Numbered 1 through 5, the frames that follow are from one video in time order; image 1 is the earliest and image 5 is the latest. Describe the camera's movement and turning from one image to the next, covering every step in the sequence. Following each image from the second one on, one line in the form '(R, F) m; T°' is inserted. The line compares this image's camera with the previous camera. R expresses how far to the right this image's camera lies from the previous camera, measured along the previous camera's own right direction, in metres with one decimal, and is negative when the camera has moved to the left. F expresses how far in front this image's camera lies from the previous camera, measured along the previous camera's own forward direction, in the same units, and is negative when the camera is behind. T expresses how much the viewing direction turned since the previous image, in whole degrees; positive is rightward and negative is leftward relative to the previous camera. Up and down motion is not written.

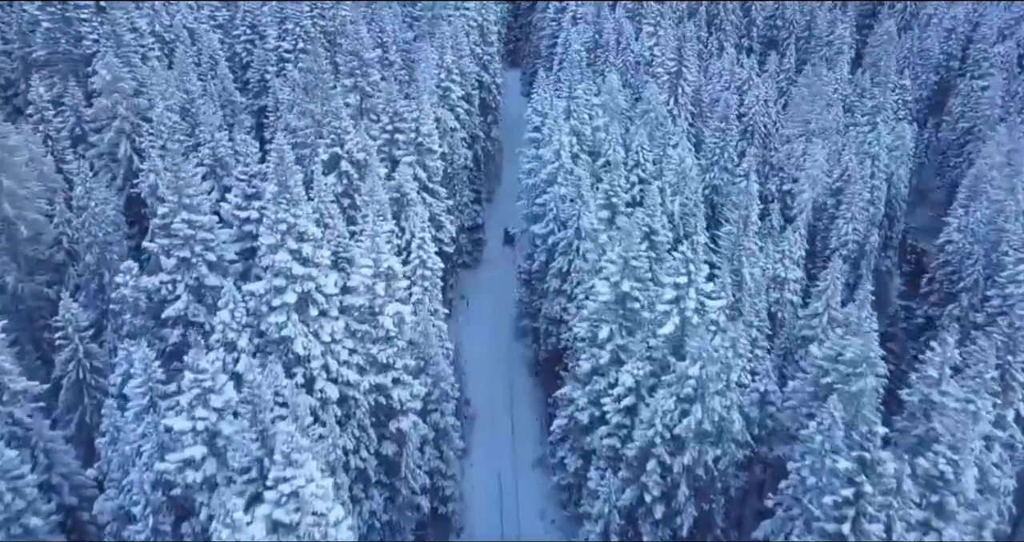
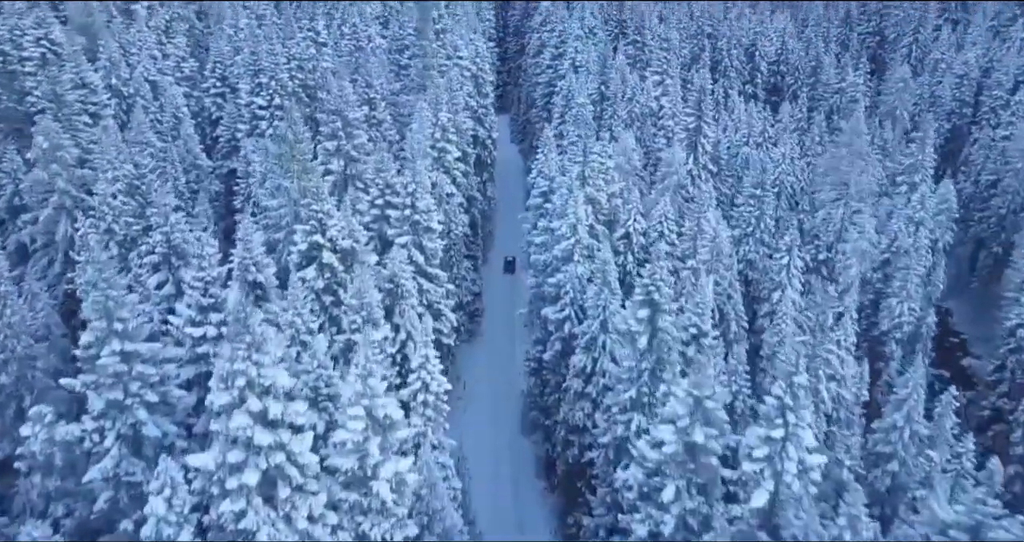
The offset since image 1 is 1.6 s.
(-1.6, +6.4) m; +2°
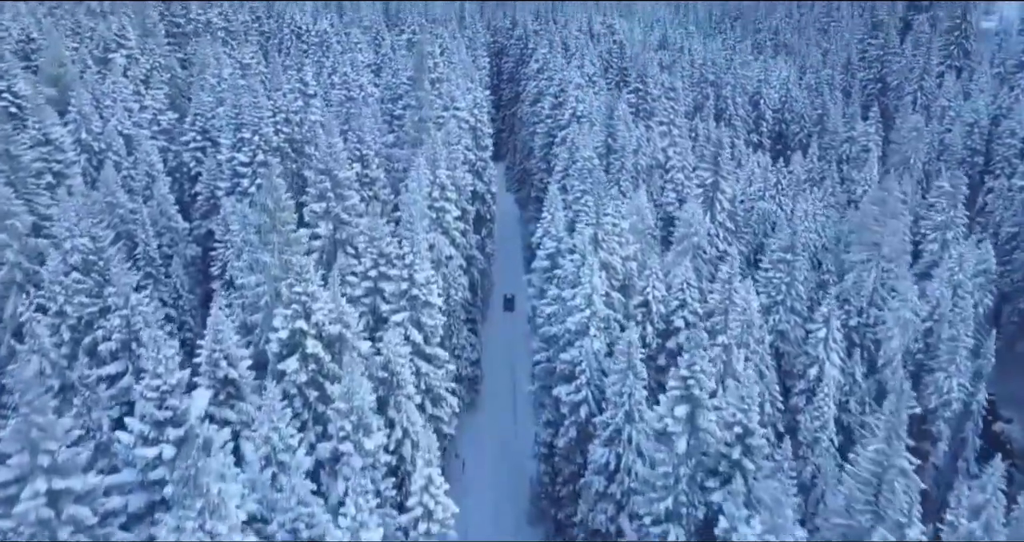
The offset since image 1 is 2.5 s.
(-0.9, +4.1) m; +1°
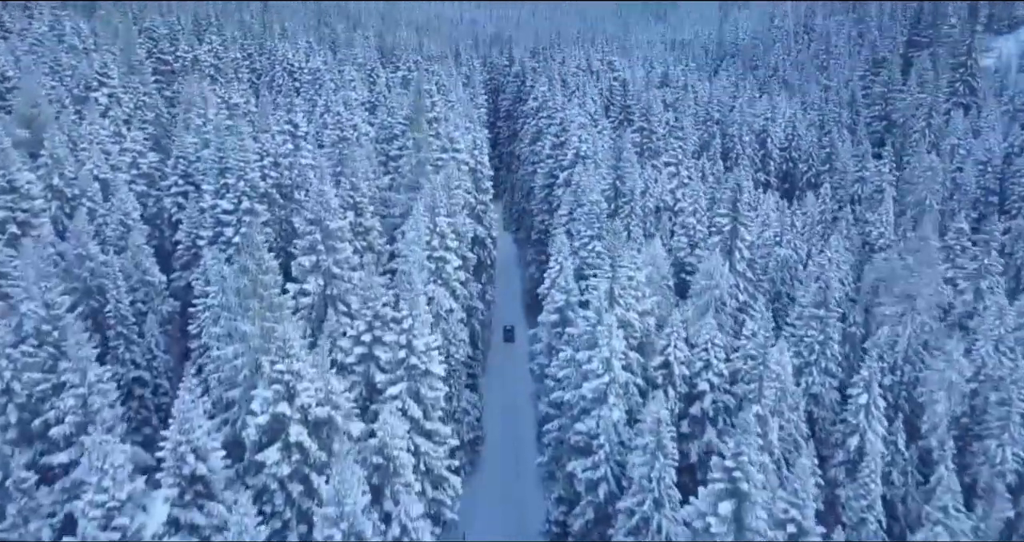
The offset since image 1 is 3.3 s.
(-0.7, +3.4) m; +1°
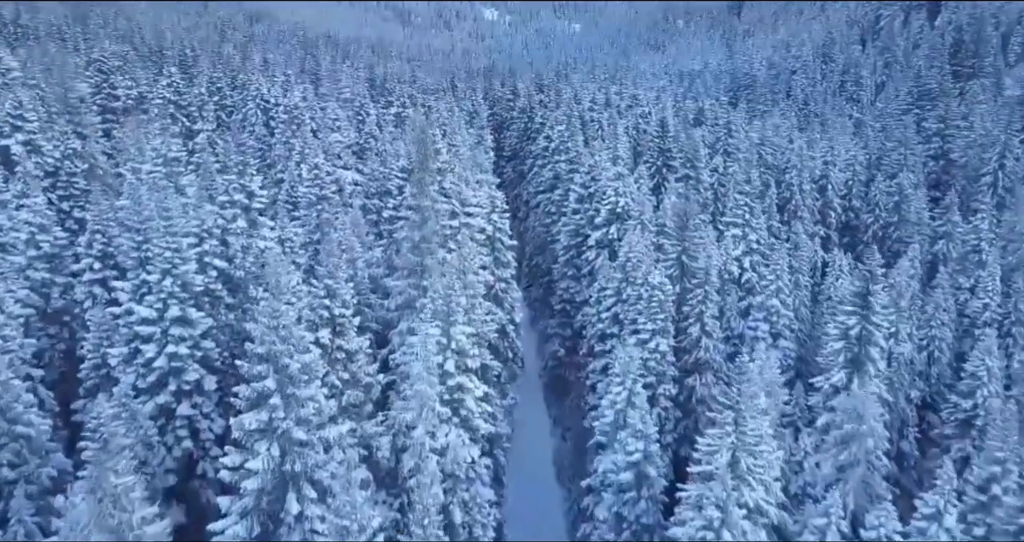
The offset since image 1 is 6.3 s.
(-2.3, +12.9) m; +1°
